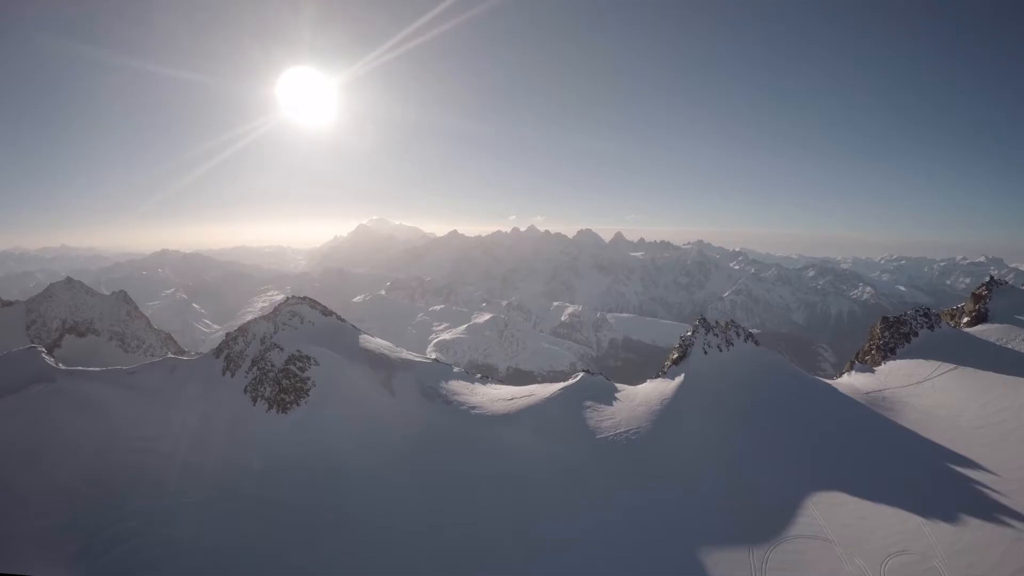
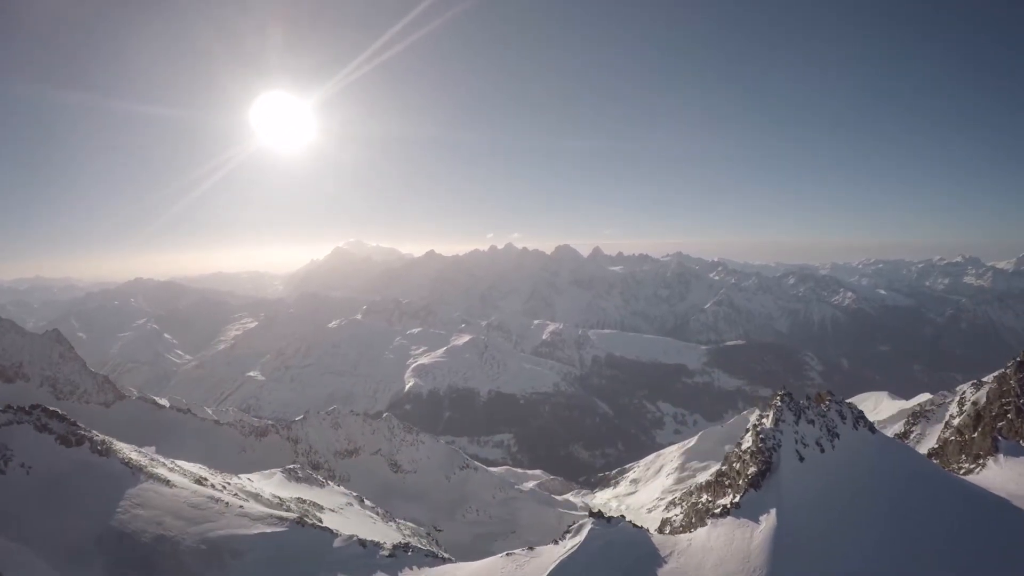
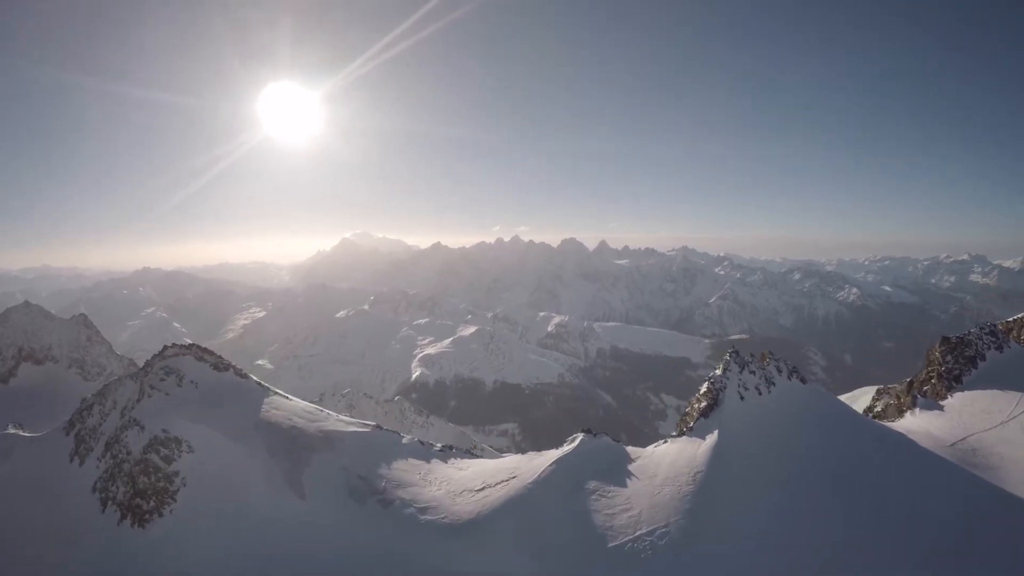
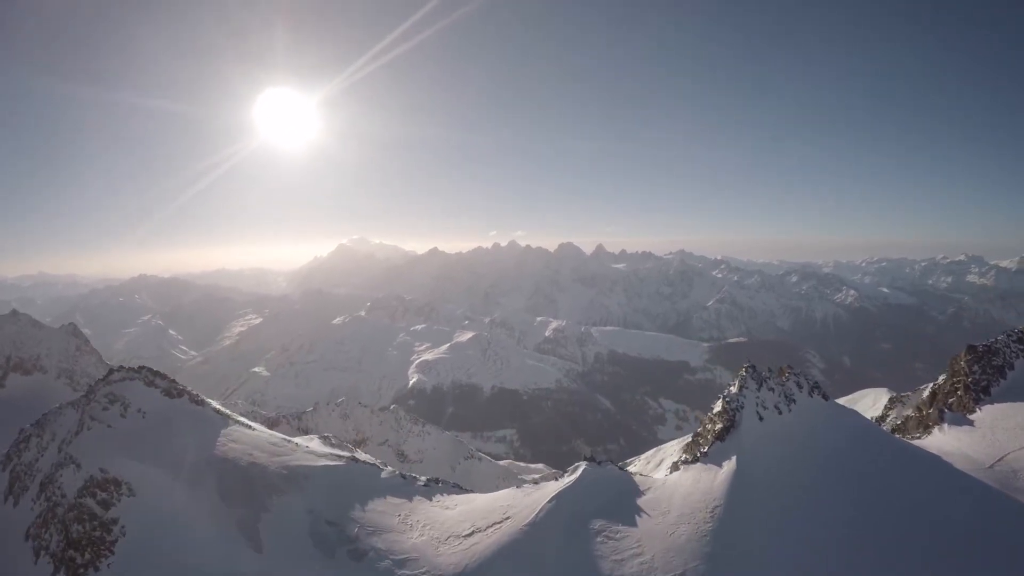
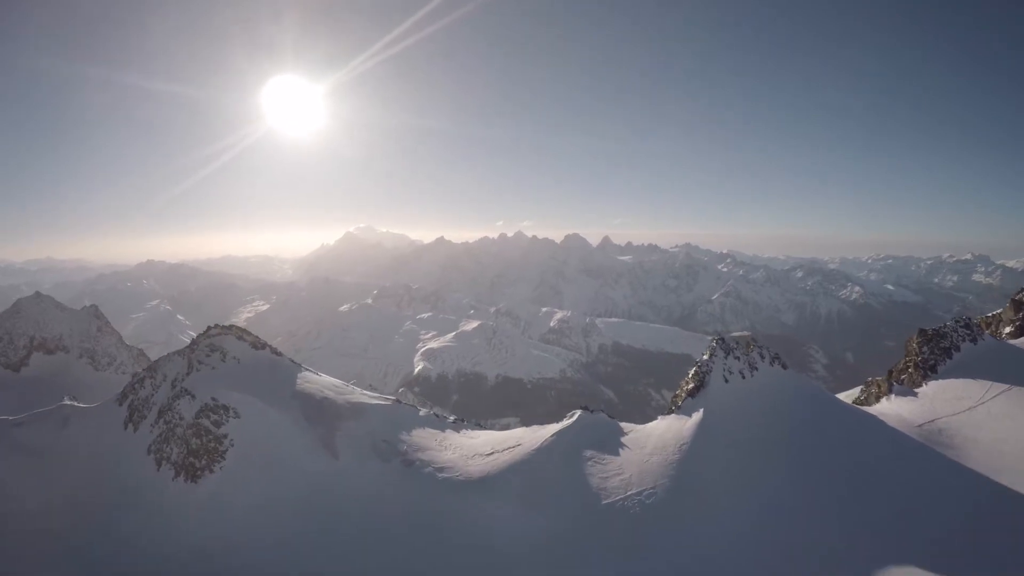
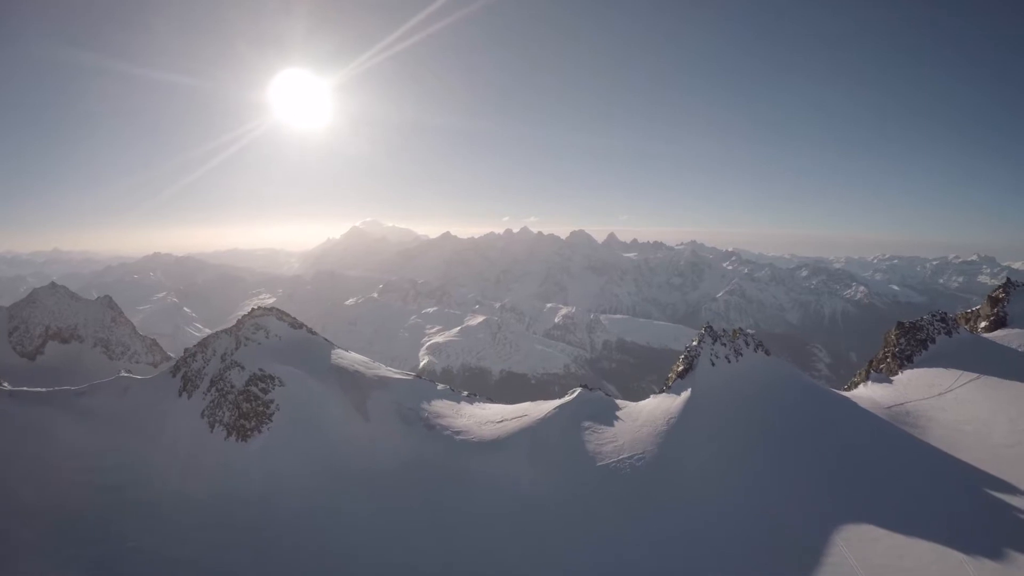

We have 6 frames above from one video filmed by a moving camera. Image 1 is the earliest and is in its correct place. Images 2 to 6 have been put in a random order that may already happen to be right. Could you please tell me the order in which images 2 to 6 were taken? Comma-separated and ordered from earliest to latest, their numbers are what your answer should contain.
6, 5, 3, 4, 2
